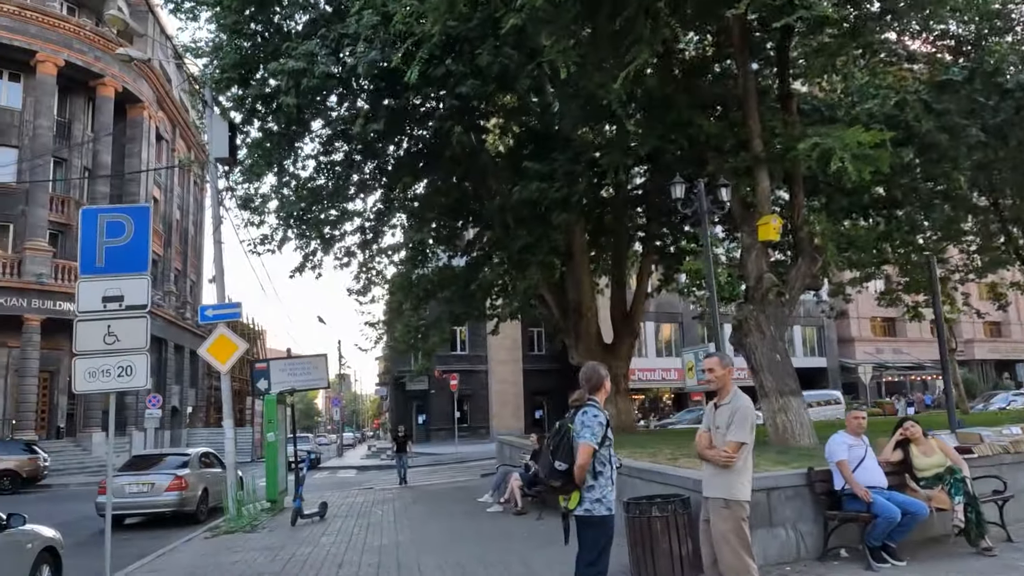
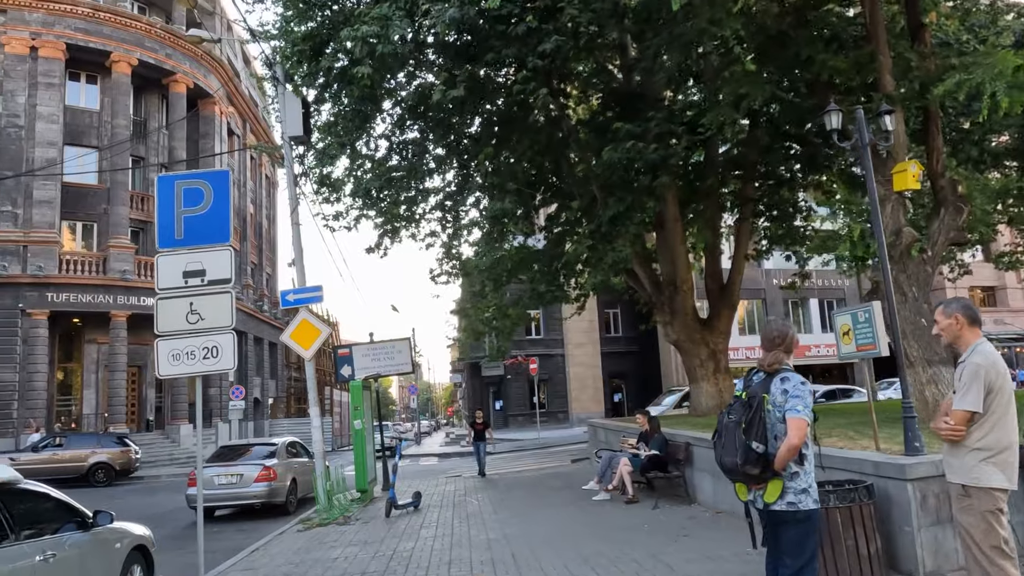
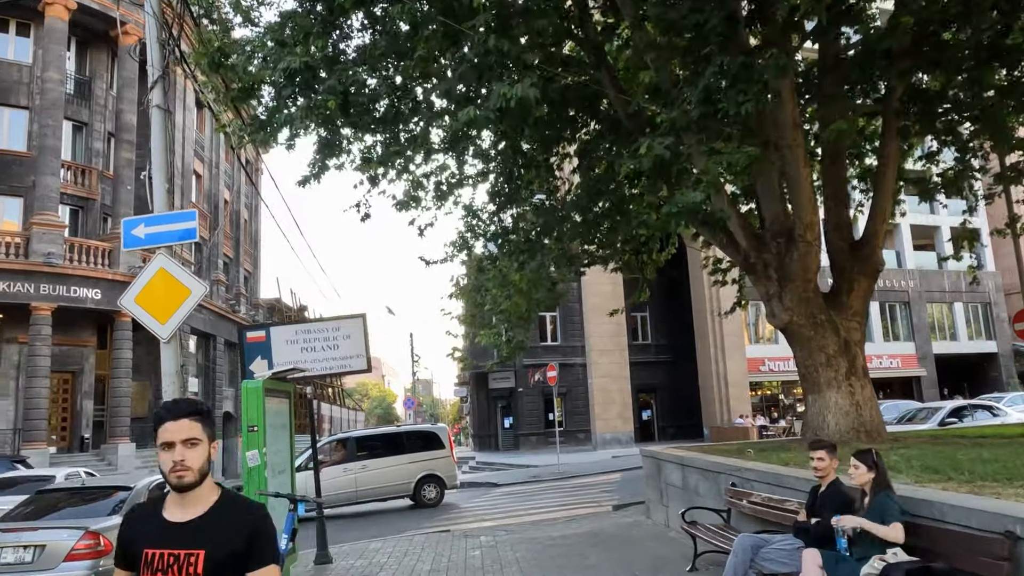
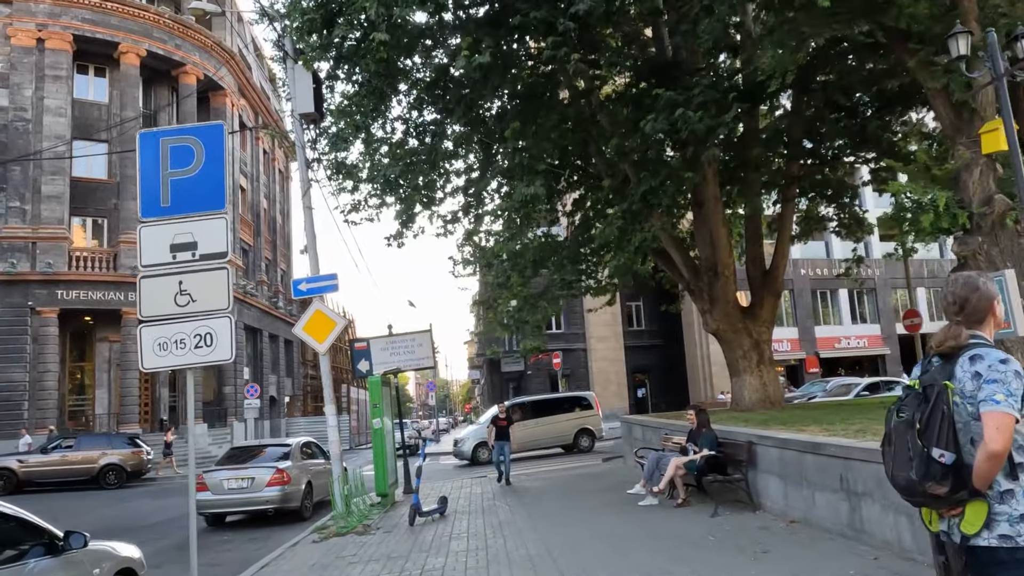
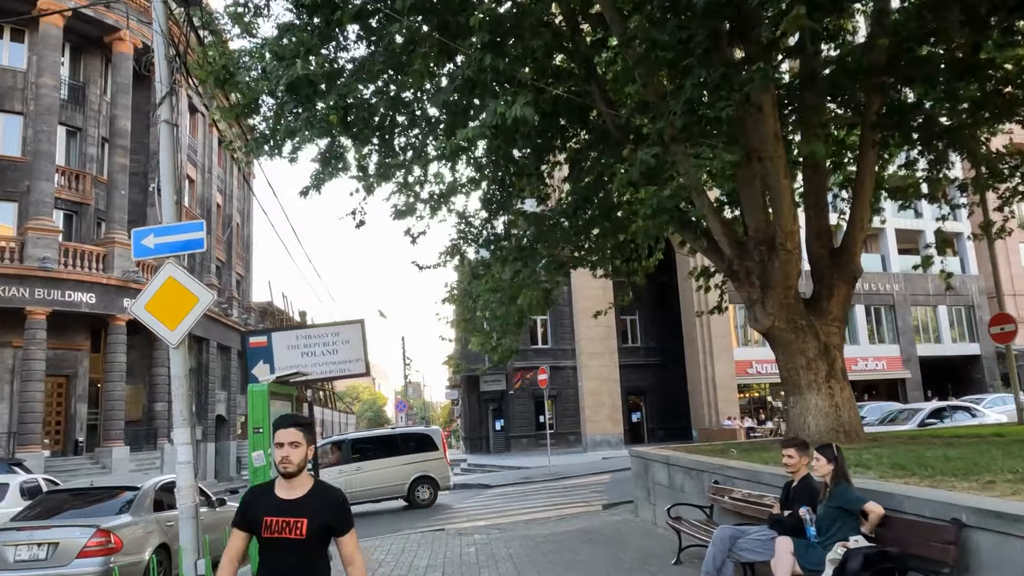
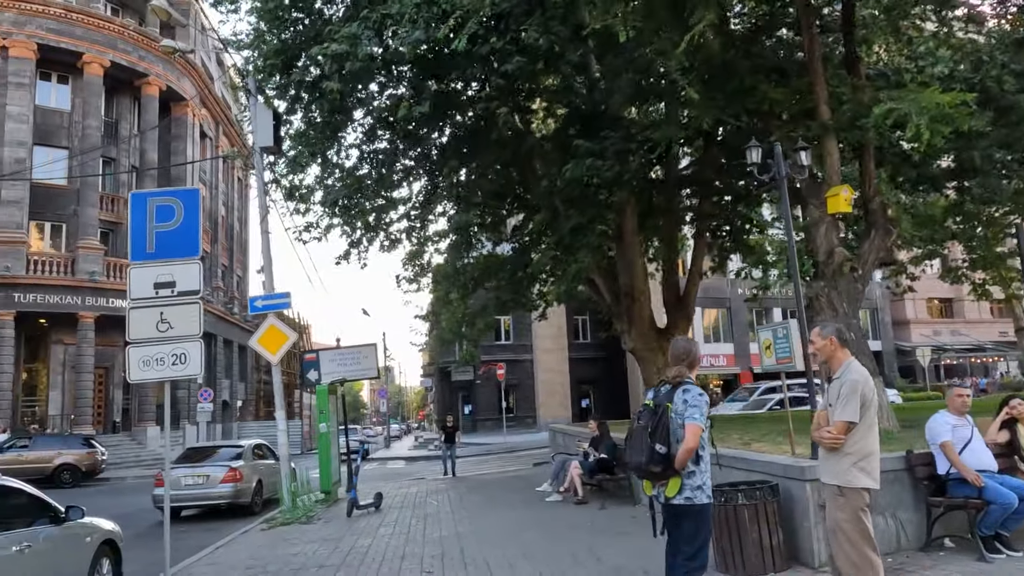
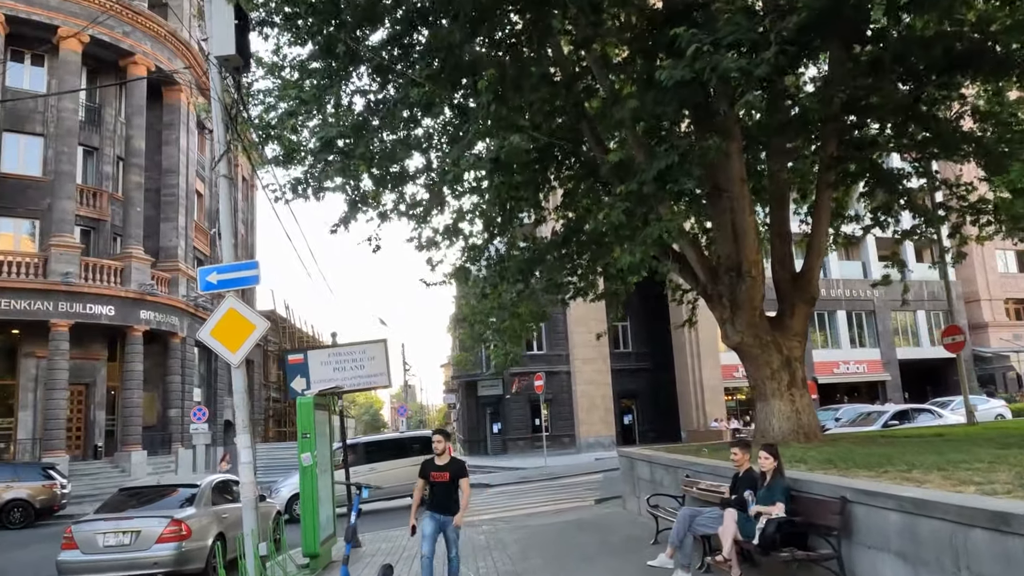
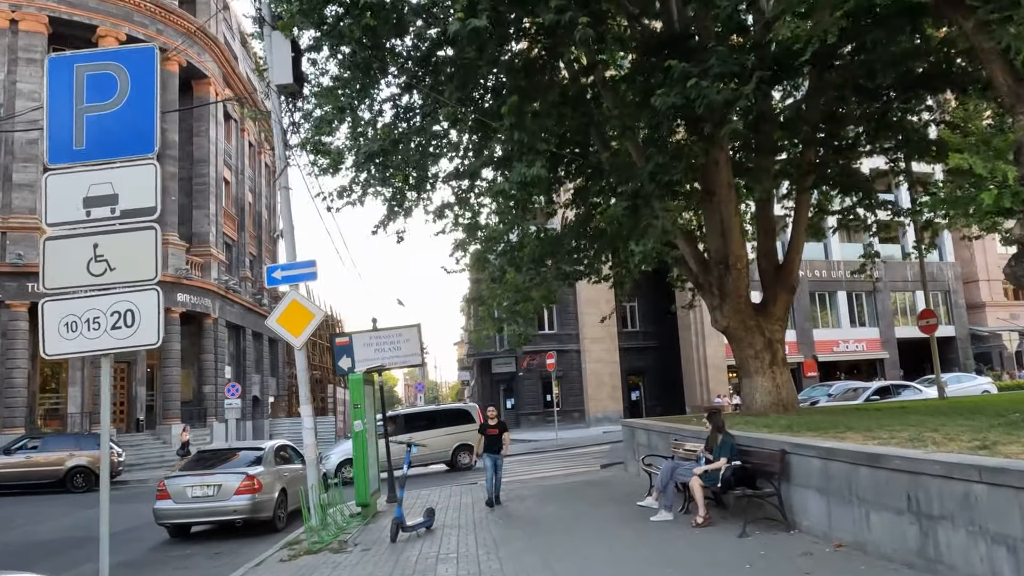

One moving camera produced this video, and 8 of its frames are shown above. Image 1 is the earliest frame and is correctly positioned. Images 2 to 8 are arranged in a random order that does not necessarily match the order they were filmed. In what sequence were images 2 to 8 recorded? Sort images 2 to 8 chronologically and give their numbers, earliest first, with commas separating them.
6, 2, 4, 8, 7, 5, 3
